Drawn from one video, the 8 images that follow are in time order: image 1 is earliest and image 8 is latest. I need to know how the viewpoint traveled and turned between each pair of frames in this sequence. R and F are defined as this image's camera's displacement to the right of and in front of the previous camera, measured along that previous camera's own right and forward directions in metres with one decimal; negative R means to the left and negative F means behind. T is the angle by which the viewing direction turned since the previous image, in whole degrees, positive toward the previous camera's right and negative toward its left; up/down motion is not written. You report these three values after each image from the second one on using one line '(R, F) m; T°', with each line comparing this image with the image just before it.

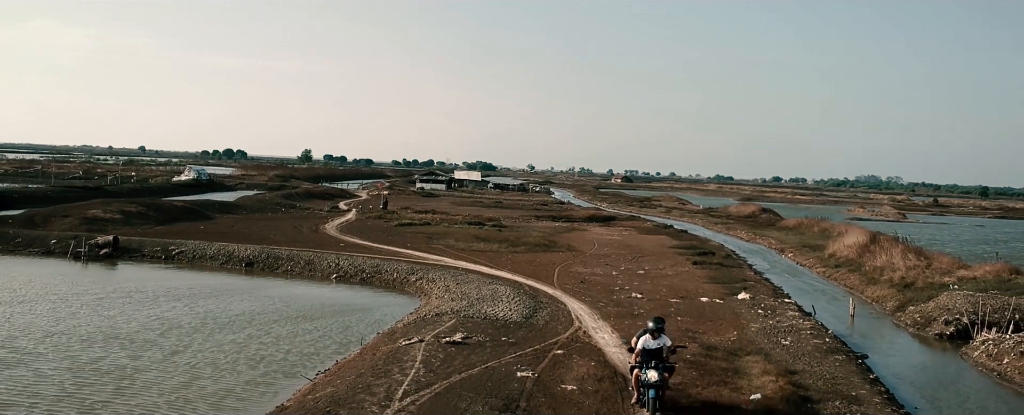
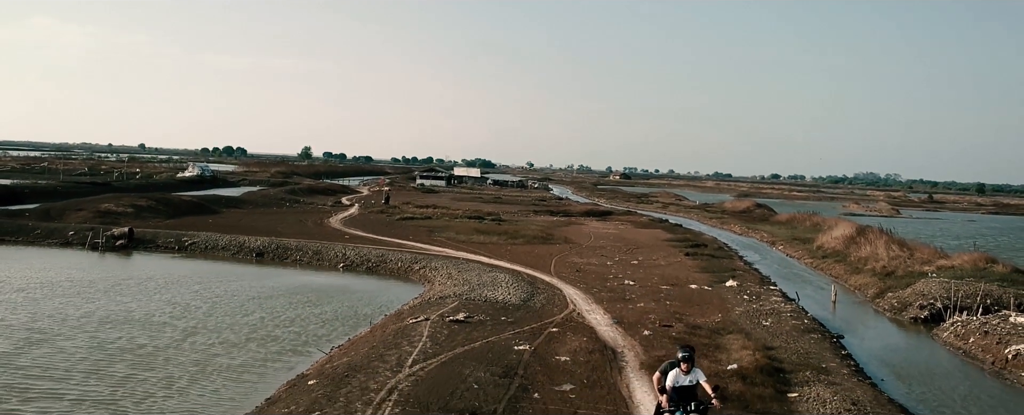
(0.0, -1.4) m; 0°
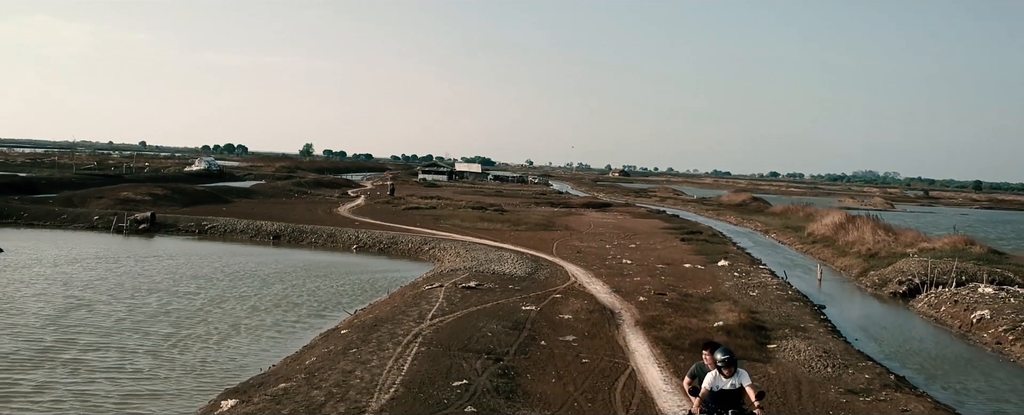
(-0.2, -1.7) m; 0°
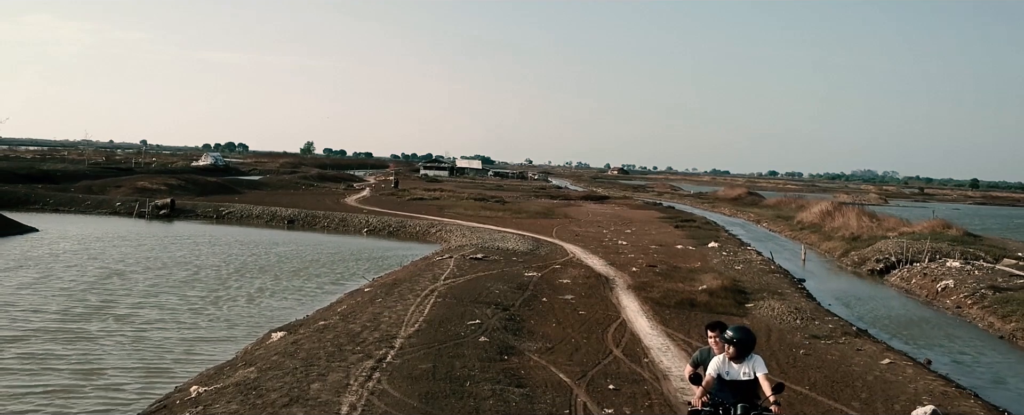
(-0.1, -1.8) m; 0°
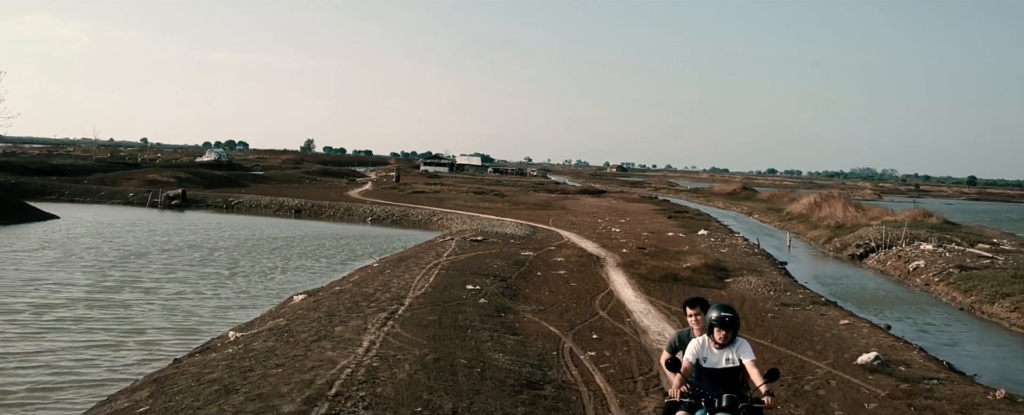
(+0.1, -1.4) m; 0°
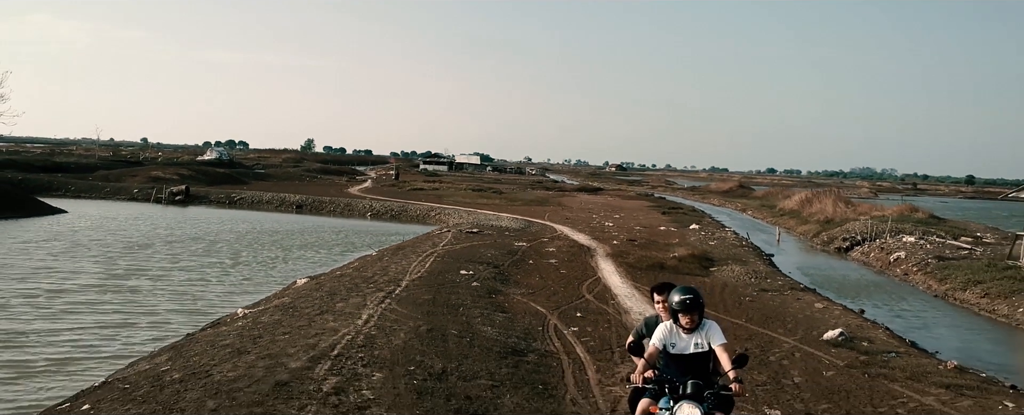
(+0.2, -0.8) m; 0°
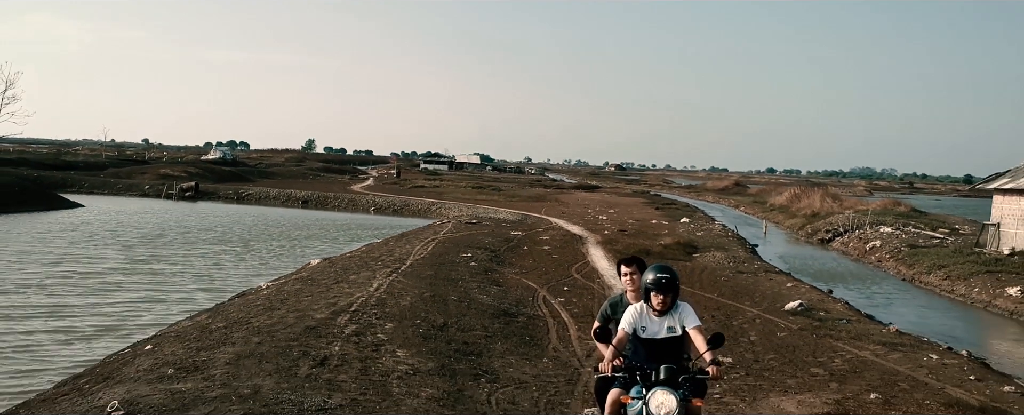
(+0.1, -1.4) m; 0°
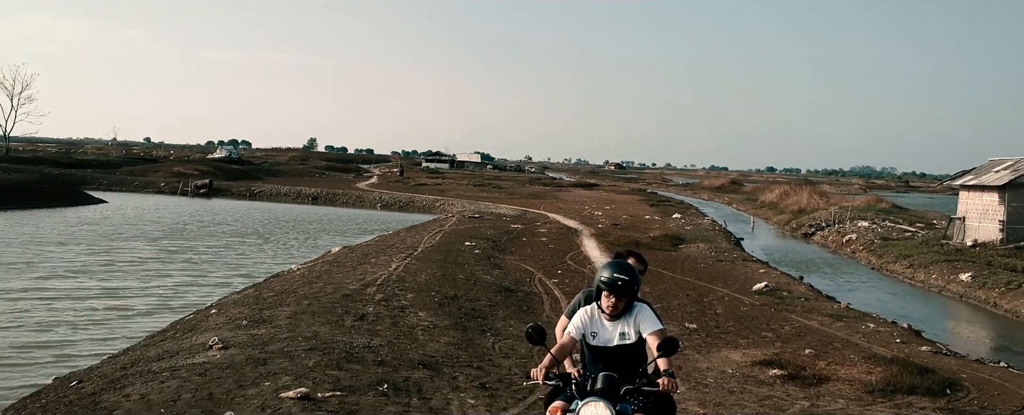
(0.0, -1.8) m; 0°
